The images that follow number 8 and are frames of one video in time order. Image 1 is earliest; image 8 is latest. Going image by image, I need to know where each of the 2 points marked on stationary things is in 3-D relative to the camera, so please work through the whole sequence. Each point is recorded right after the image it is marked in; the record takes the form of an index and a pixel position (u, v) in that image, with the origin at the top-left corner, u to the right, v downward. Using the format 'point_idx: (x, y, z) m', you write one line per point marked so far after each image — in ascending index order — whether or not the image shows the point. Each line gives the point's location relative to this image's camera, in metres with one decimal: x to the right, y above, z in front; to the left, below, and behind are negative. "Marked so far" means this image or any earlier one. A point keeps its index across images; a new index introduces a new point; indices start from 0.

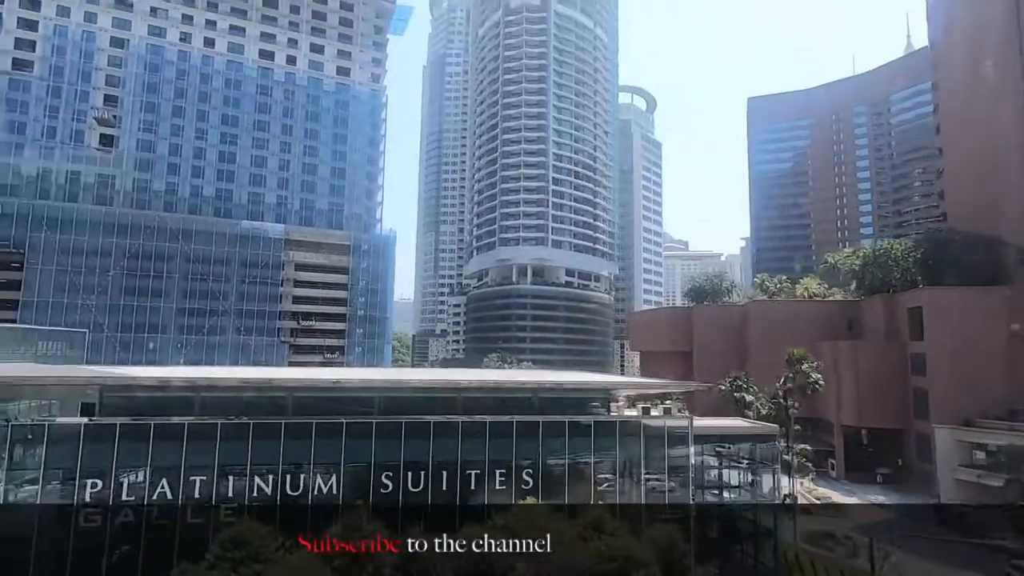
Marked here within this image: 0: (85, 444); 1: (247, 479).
0: (-12.7, -4.7, +16.1) m
1: (-8.2, -6.0, +16.9) m
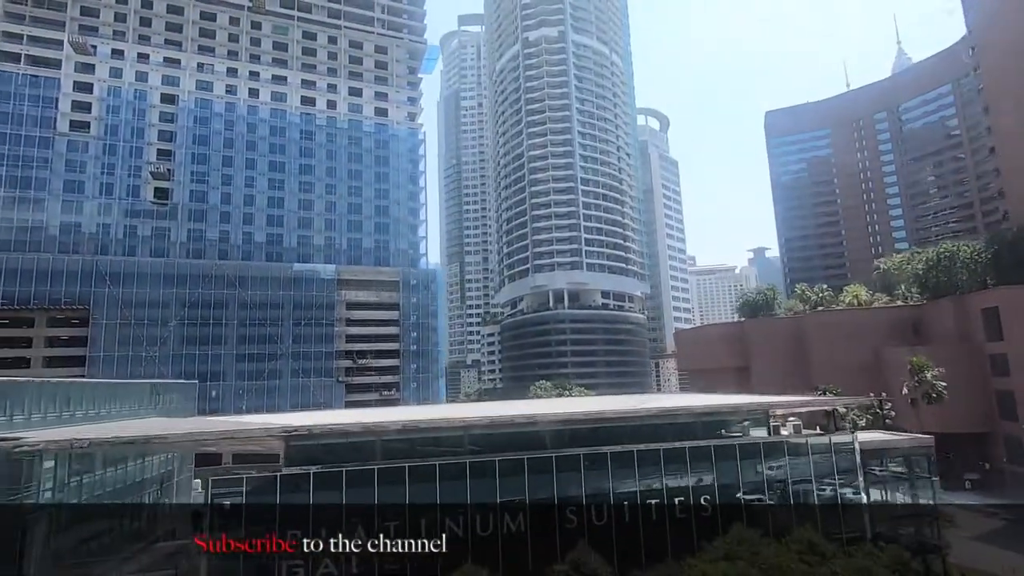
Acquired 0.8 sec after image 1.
0: (-6.8, -6.2, +16.1) m
1: (-2.2, -7.2, +16.7) m
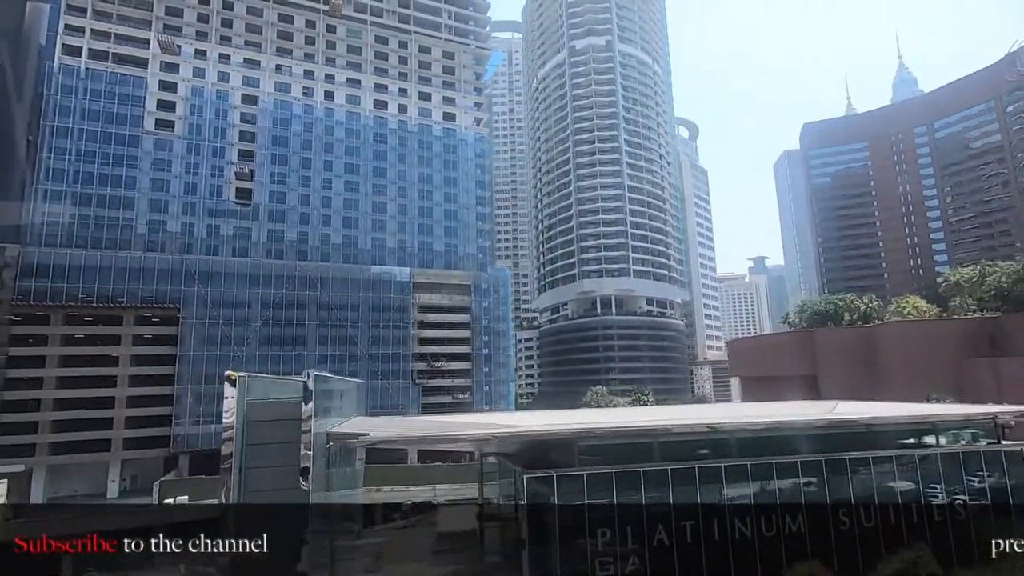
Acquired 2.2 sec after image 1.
0: (+2.3, -6.3, +16.6) m
1: (+6.9, -7.5, +17.3) m
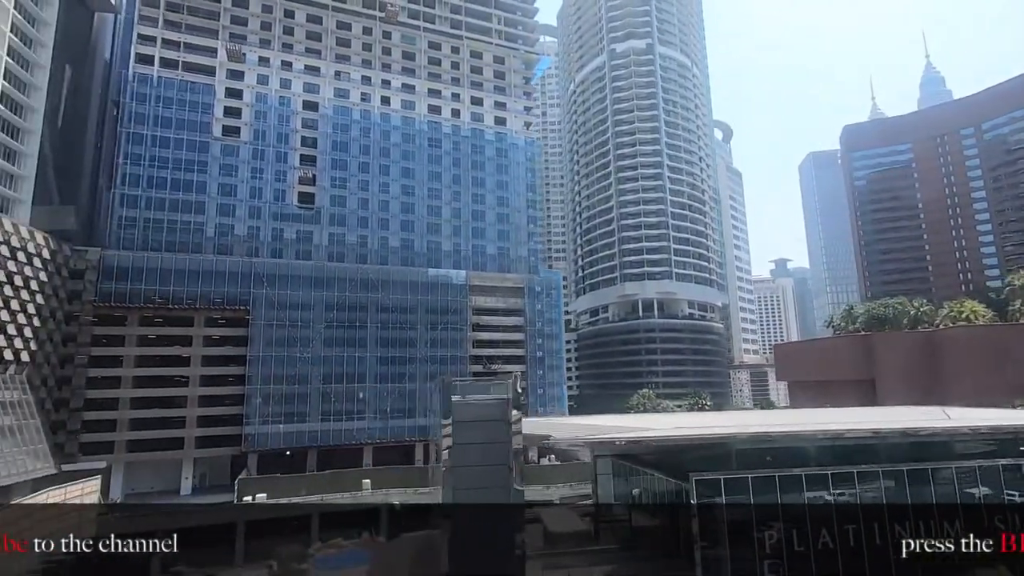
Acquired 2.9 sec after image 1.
0: (+7.5, -6.5, +16.8) m
1: (+12.1, -7.7, +17.4) m
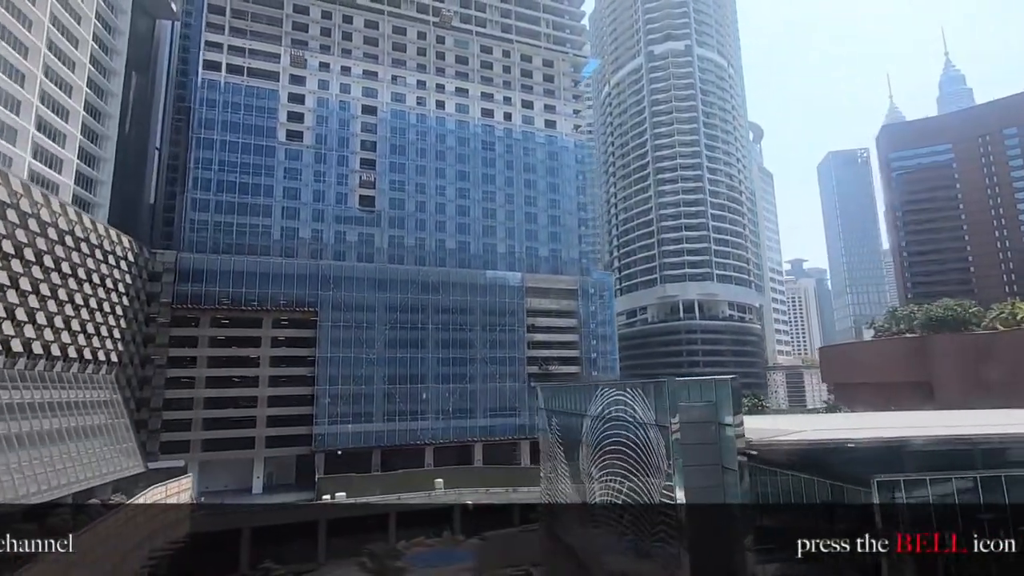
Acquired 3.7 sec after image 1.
0: (+13.4, -6.7, +17.2) m
1: (+17.9, -7.8, +17.7) m
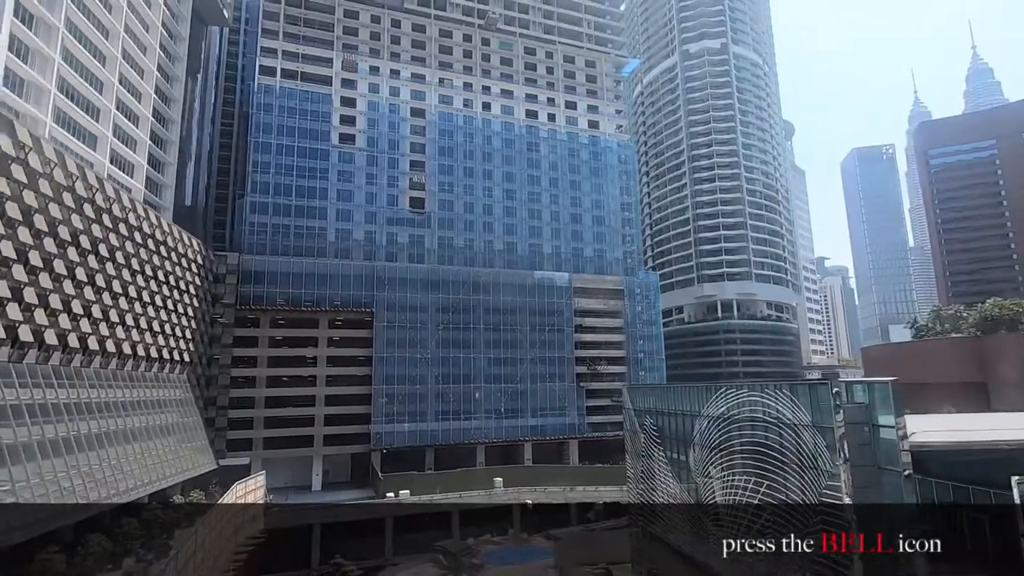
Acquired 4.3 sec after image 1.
0: (+17.8, -6.8, +17.2) m
1: (+22.4, -7.9, +17.6) m
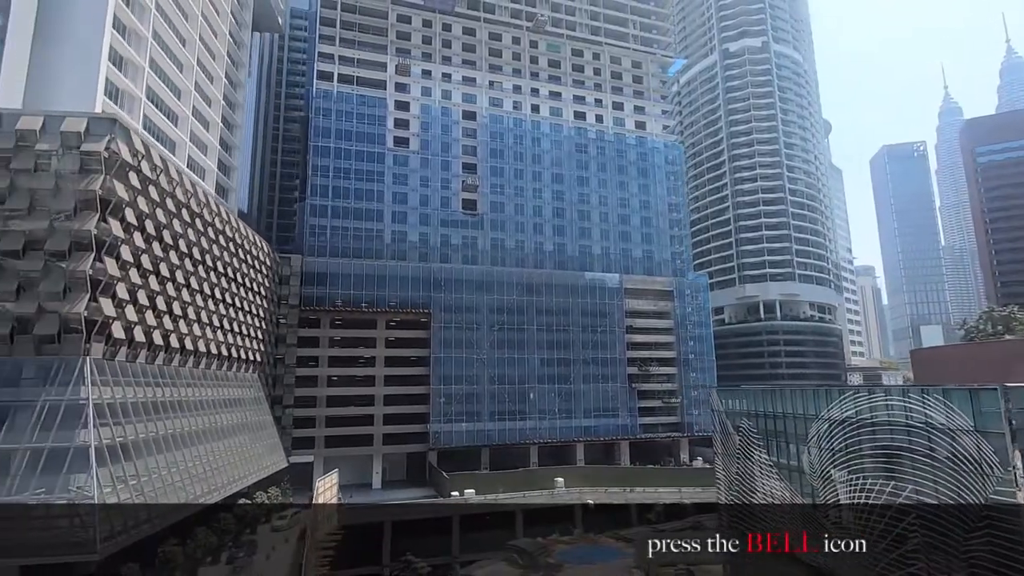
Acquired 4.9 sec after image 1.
0: (+22.4, -6.9, +16.9) m
1: (+27.0, -8.0, +17.1) m
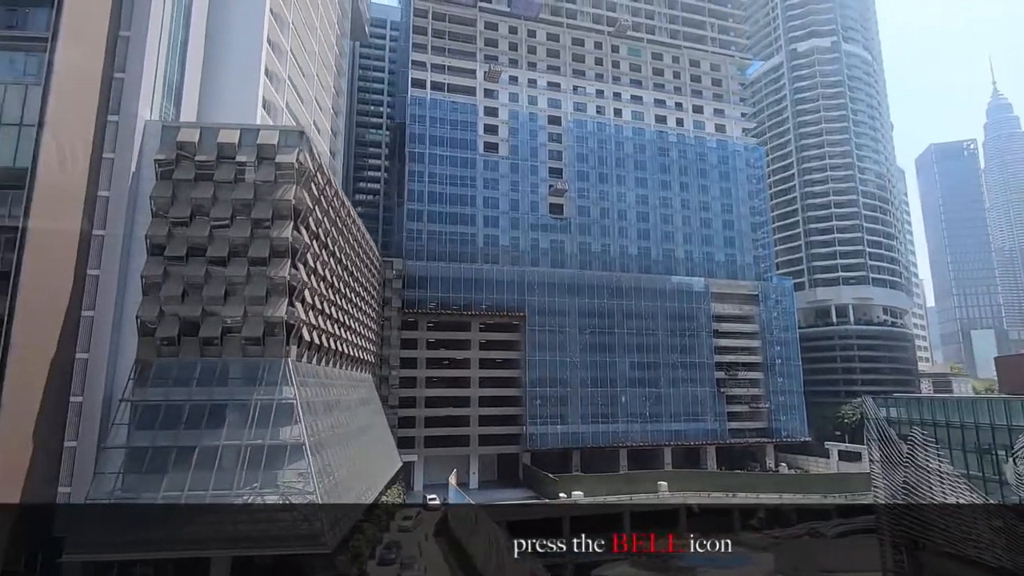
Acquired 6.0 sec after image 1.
0: (+30.4, -7.2, +16.3) m
1: (+35.0, -8.4, +16.3) m
